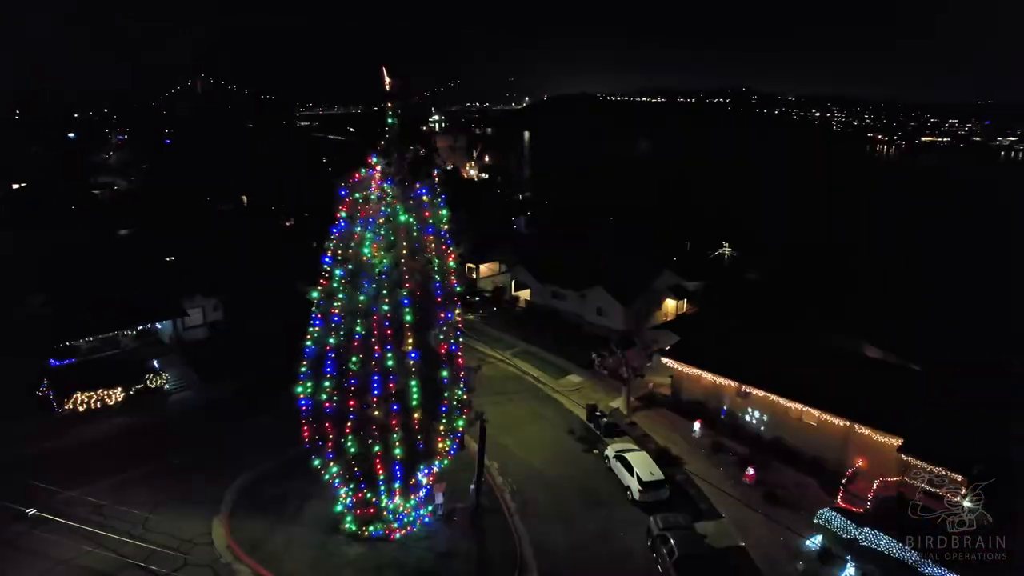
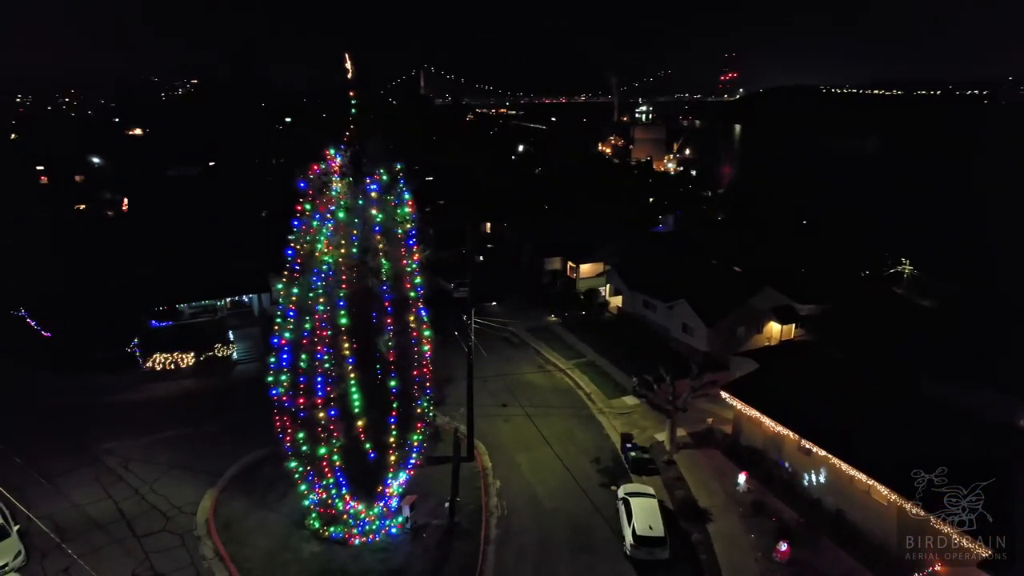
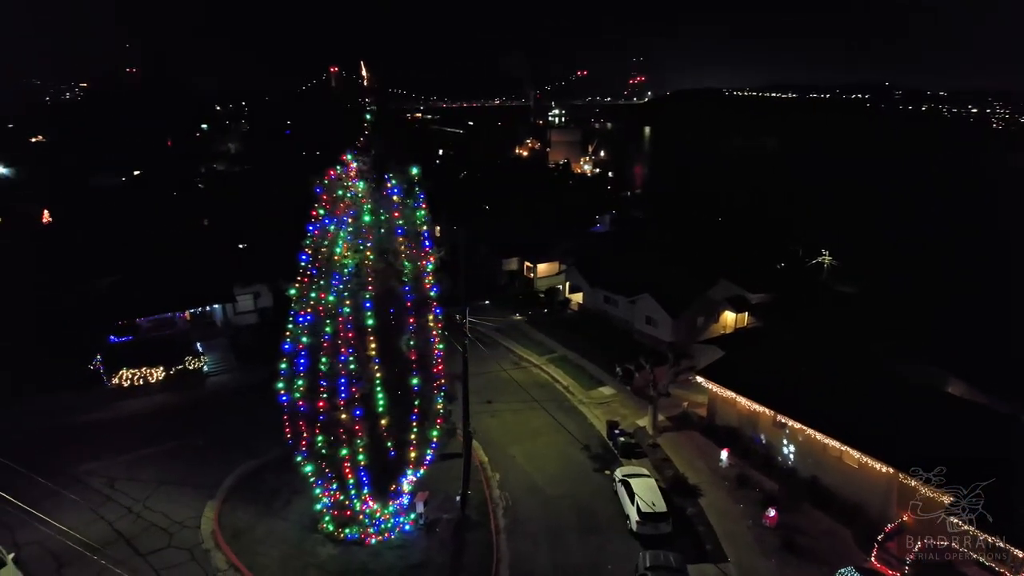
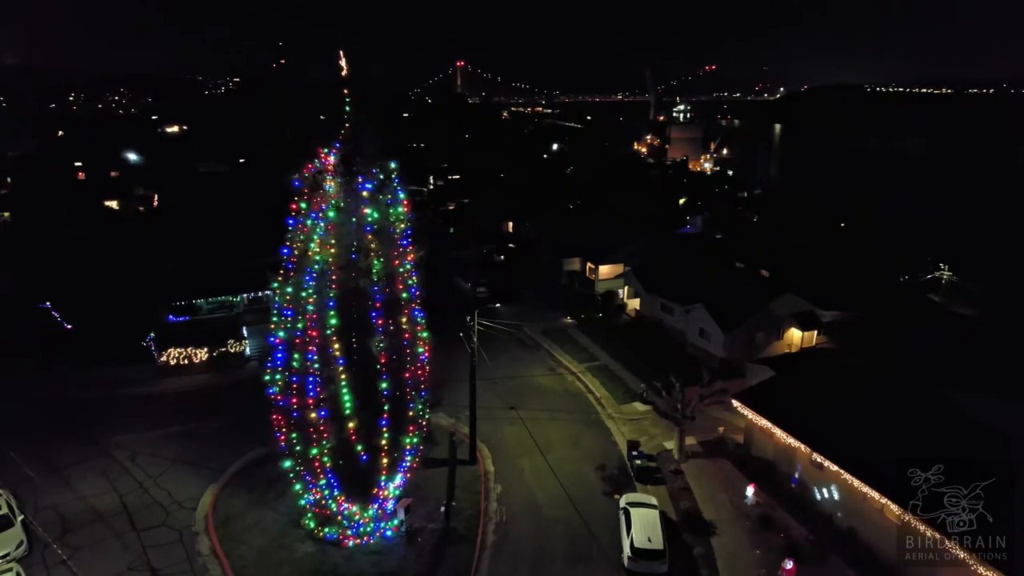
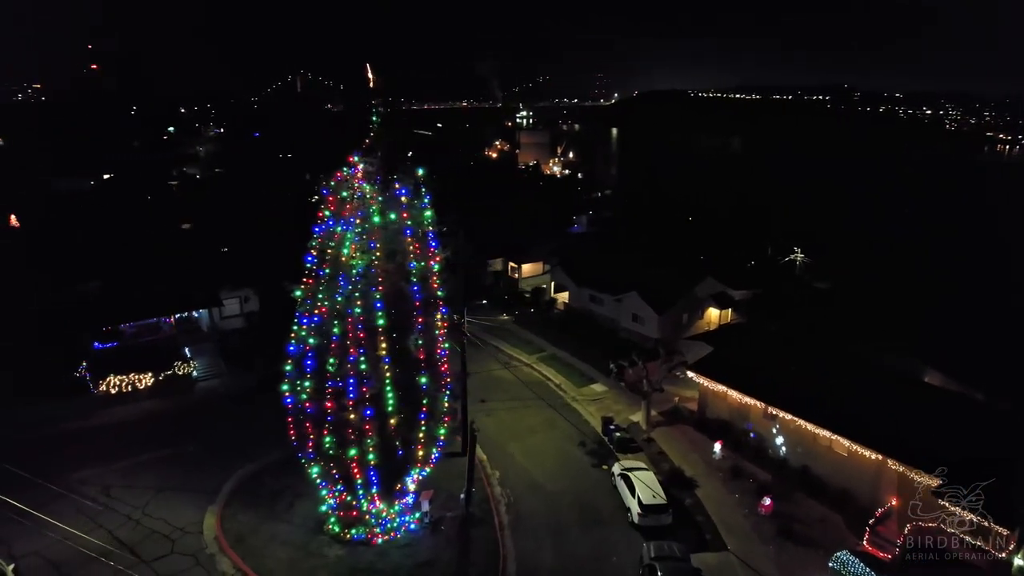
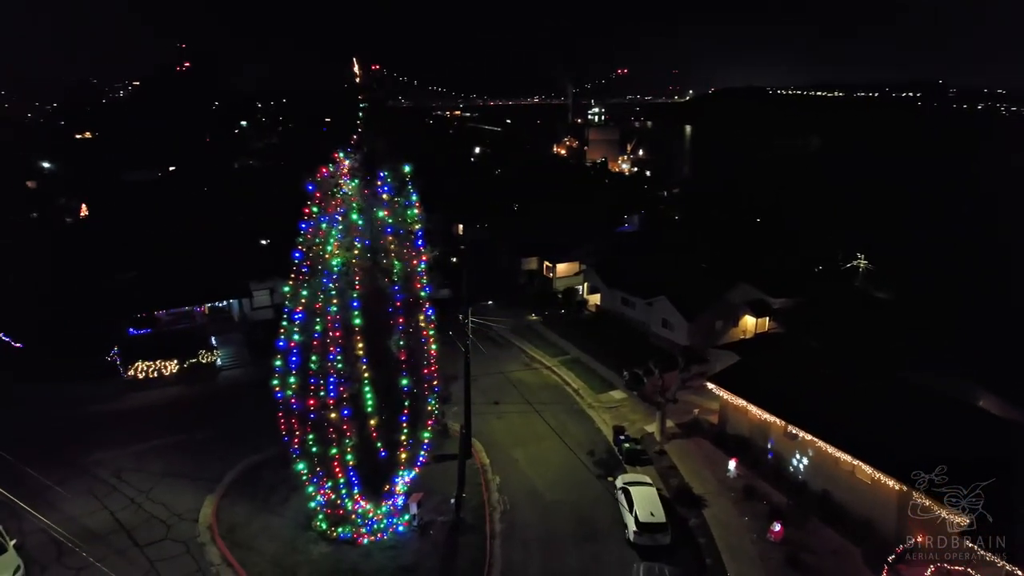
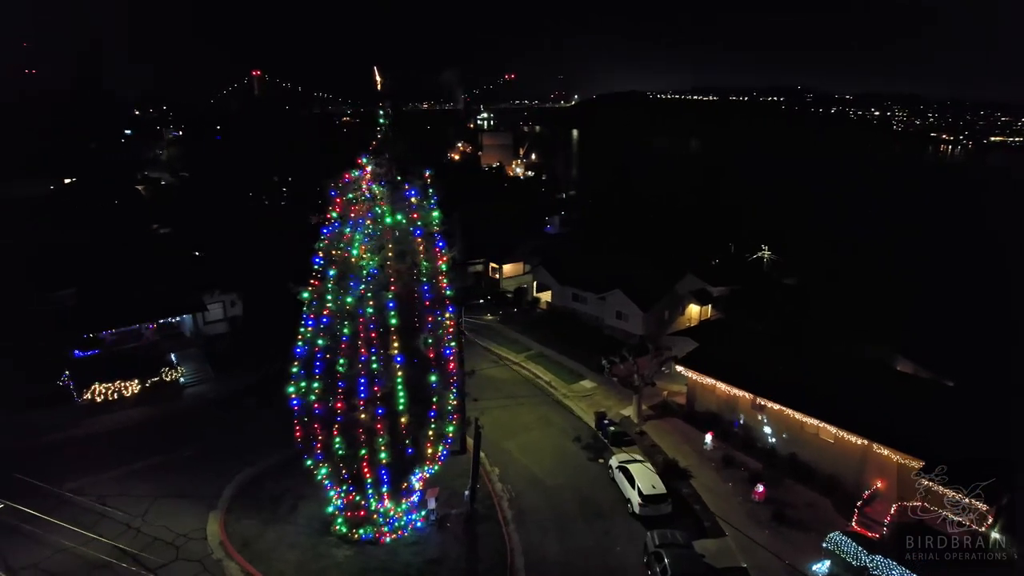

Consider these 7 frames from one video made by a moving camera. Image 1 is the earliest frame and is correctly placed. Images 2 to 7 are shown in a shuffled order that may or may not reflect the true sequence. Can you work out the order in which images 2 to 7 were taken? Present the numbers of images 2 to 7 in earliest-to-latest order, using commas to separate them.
7, 5, 3, 6, 2, 4
